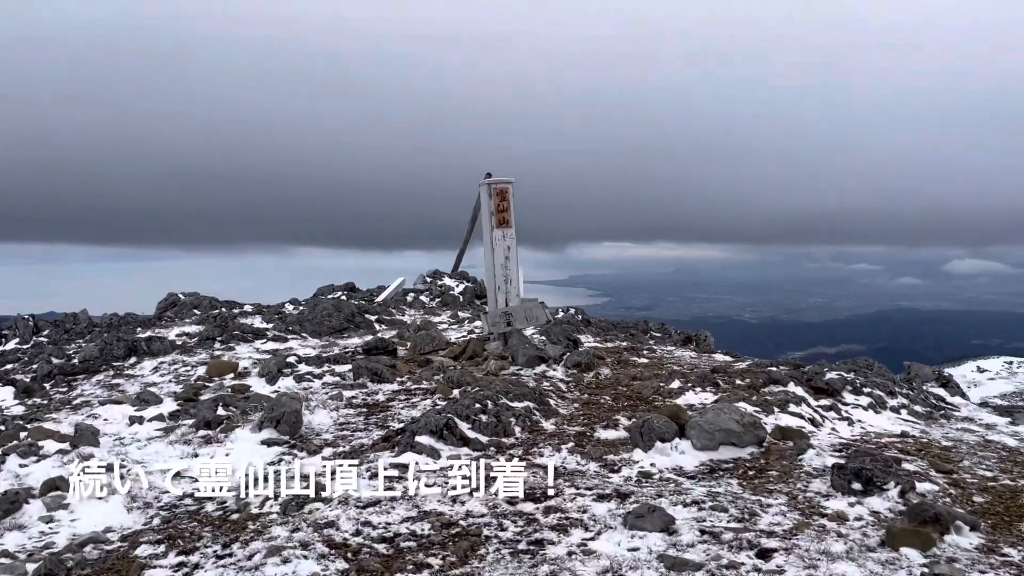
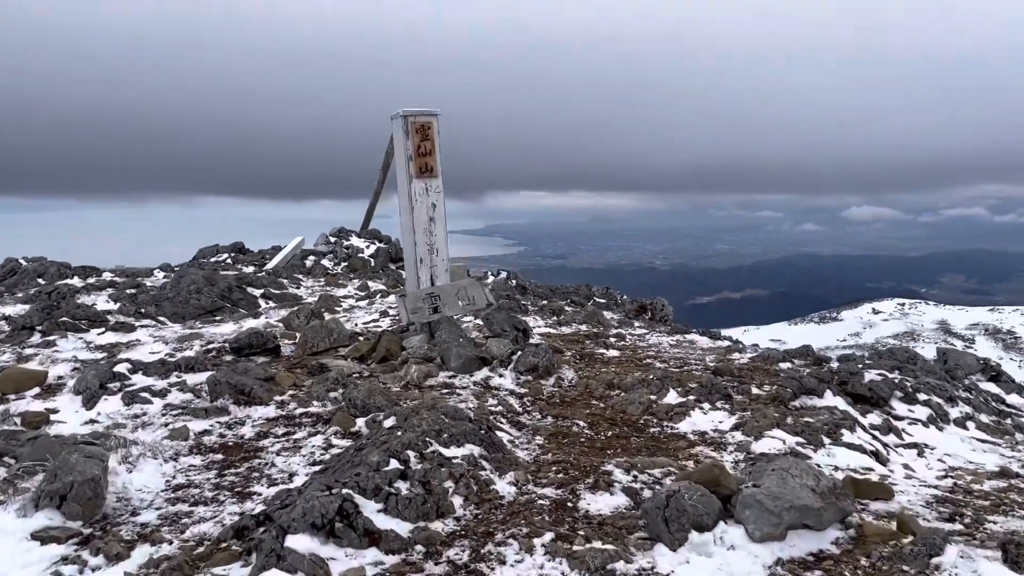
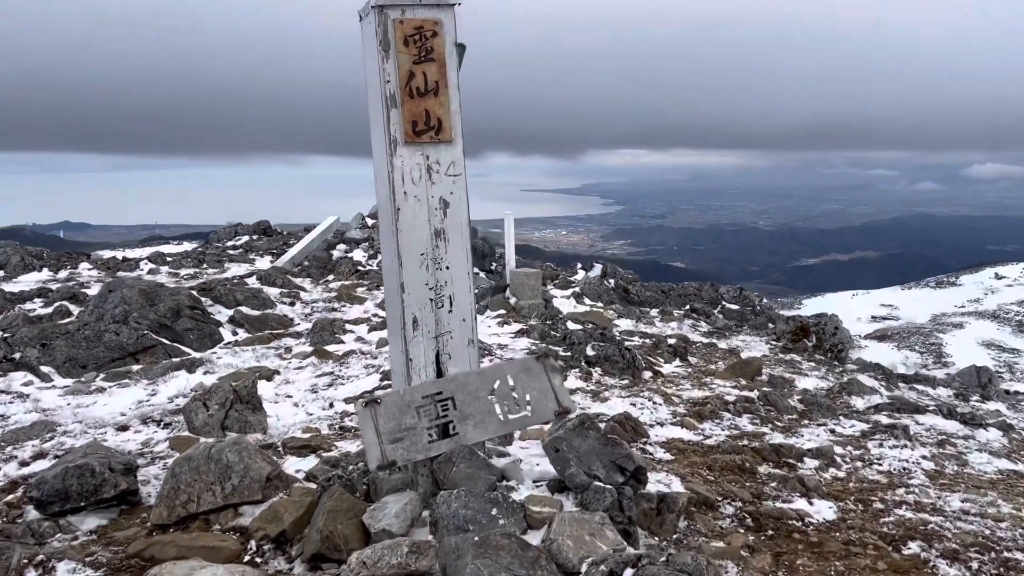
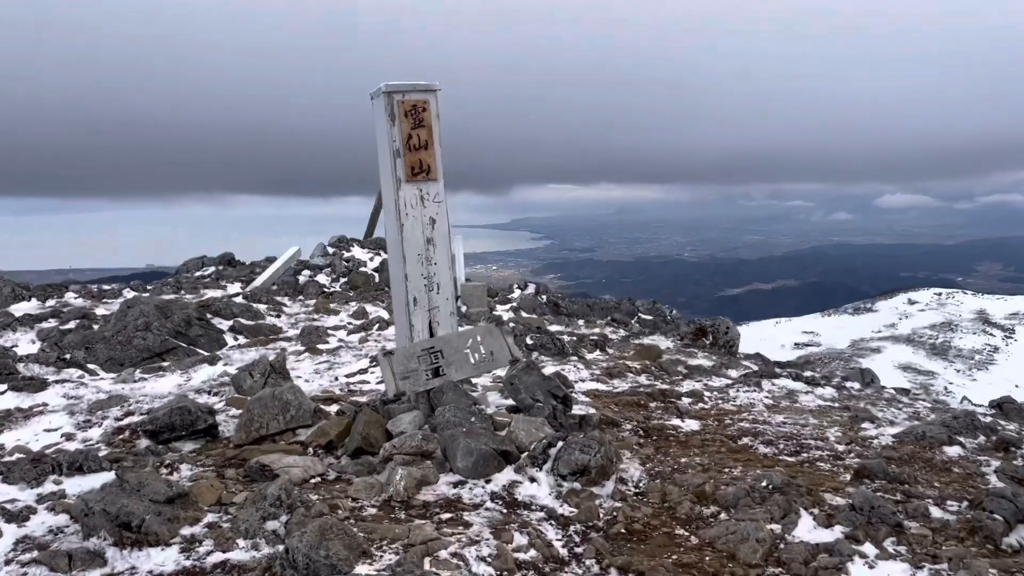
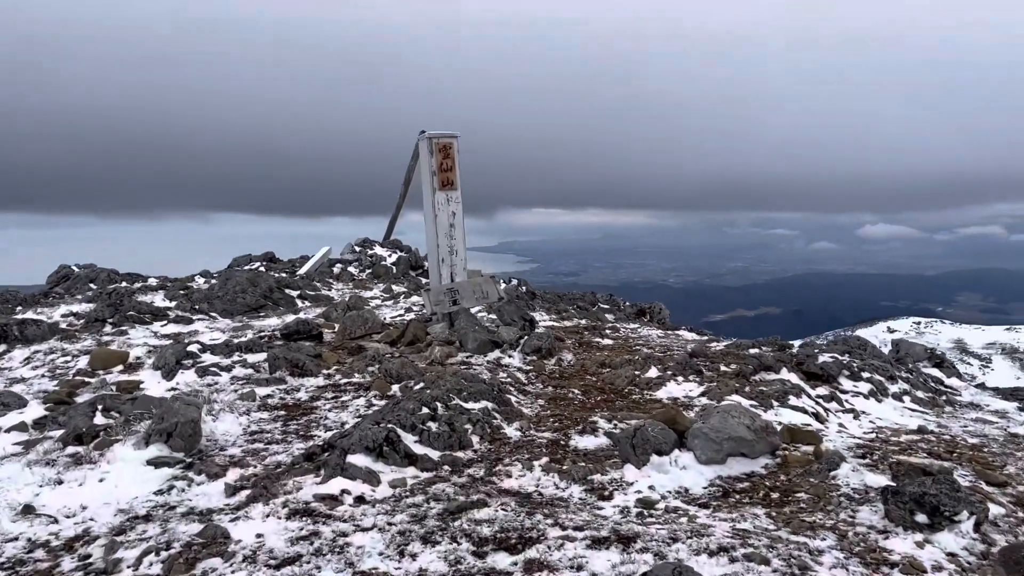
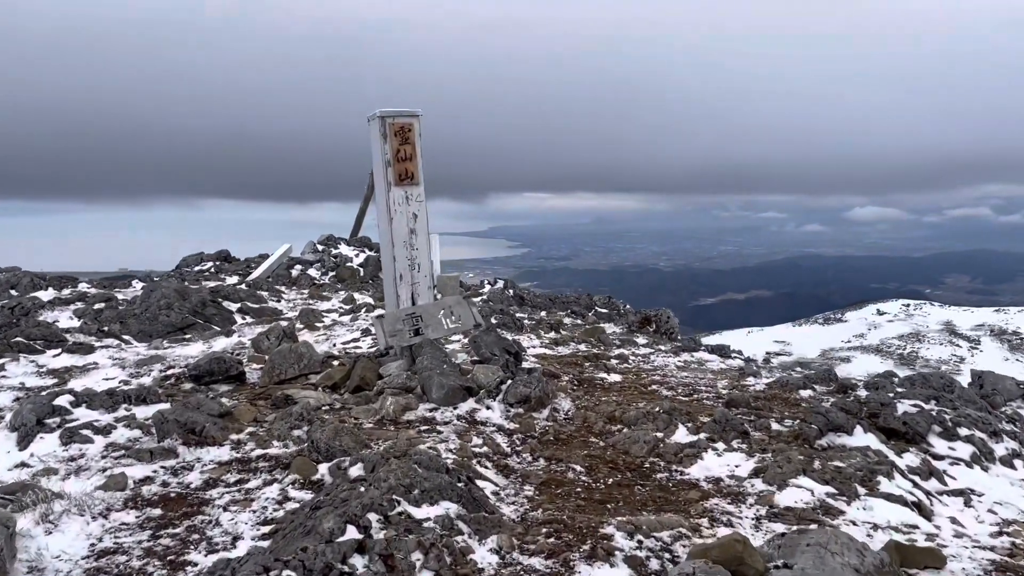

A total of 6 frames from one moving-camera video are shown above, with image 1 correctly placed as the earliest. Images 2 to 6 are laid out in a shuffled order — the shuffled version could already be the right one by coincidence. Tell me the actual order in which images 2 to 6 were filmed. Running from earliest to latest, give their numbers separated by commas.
5, 2, 6, 4, 3
